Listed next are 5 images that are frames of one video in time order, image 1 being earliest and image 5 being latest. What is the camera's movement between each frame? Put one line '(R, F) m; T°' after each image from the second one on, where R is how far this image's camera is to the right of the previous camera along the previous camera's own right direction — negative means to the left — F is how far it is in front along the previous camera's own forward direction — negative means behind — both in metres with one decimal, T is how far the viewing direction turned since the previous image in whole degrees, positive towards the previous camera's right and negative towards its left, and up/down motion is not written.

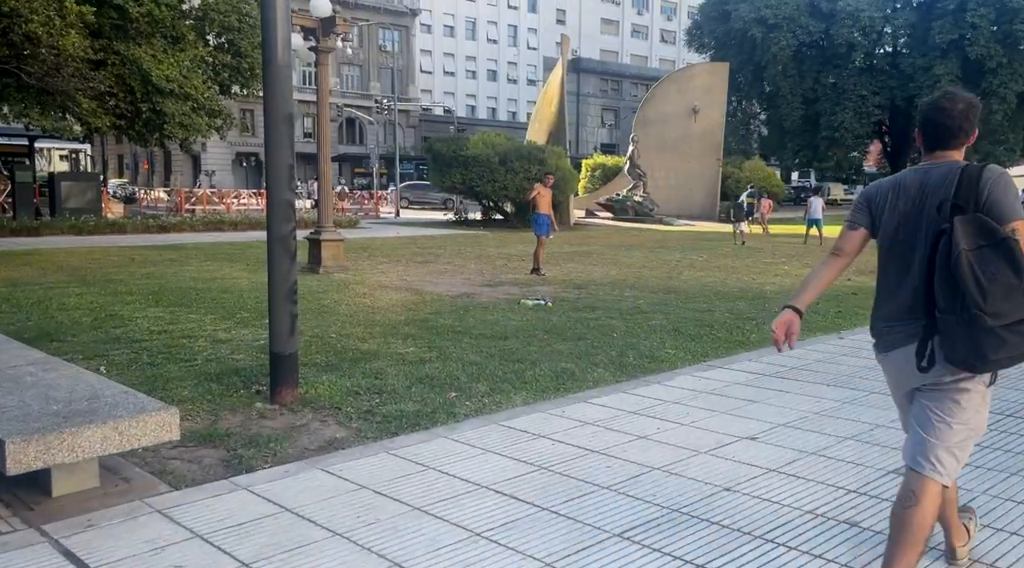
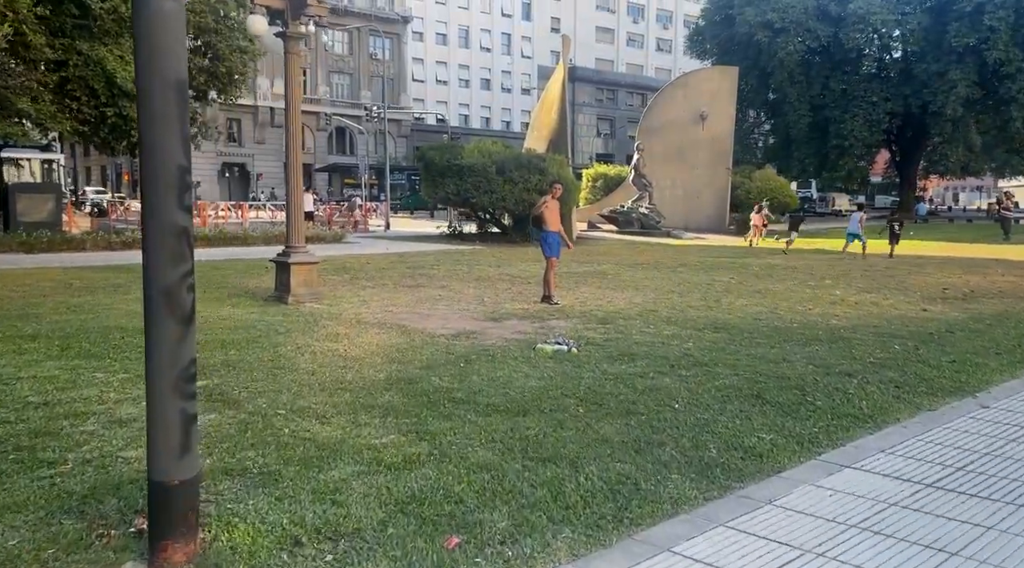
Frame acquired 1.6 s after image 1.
(-0.2, +2.2) m; 0°
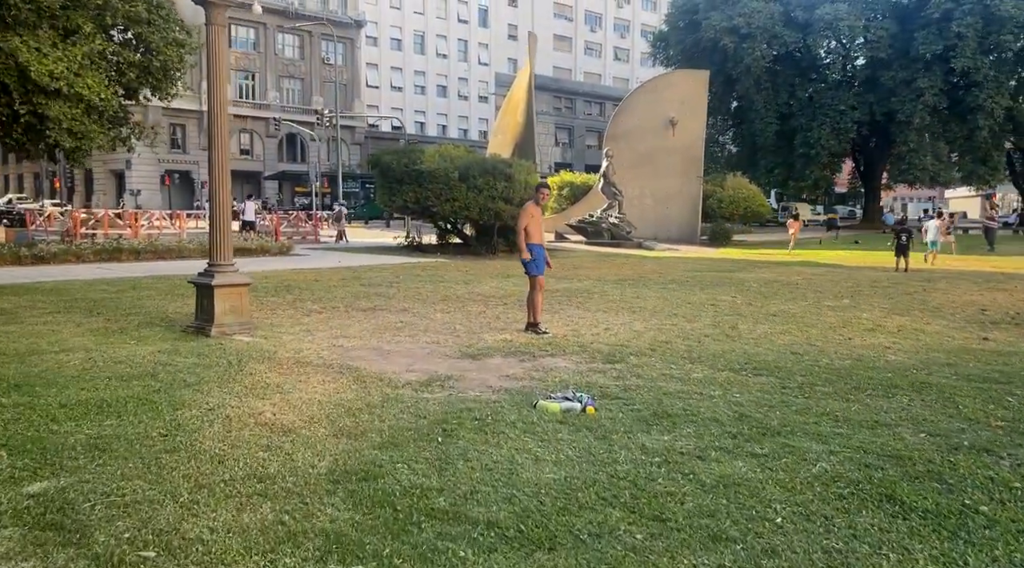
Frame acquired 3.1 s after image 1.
(-0.2, +2.0) m; +3°
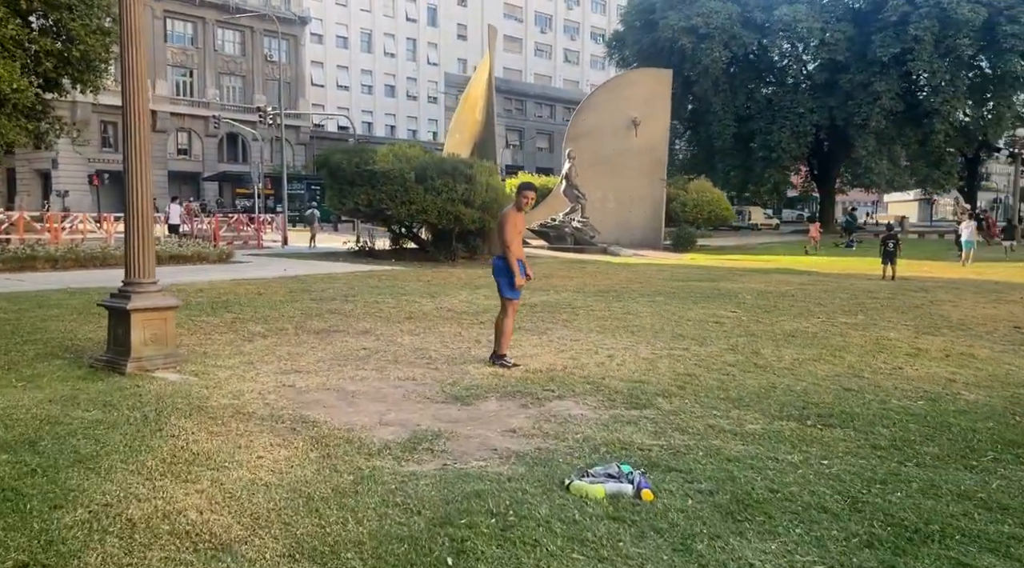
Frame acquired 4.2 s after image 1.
(-0.4, +1.6) m; +4°
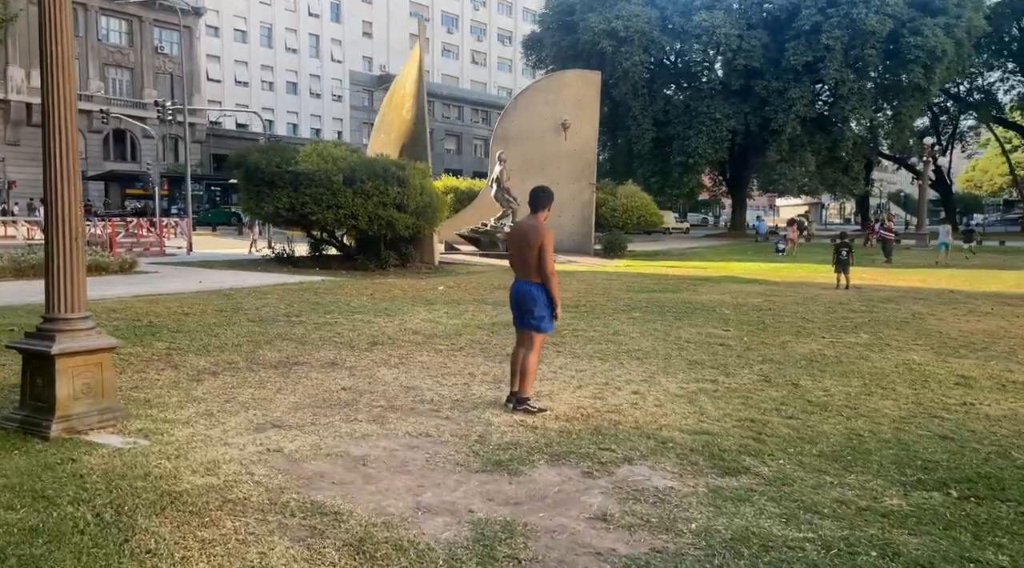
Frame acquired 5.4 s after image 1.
(-0.9, +1.3) m; +7°
